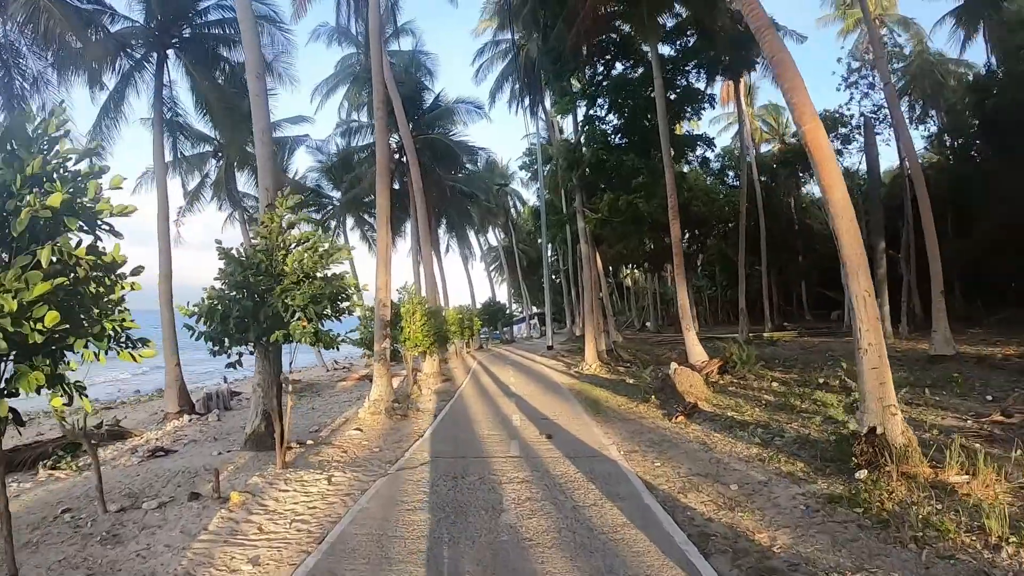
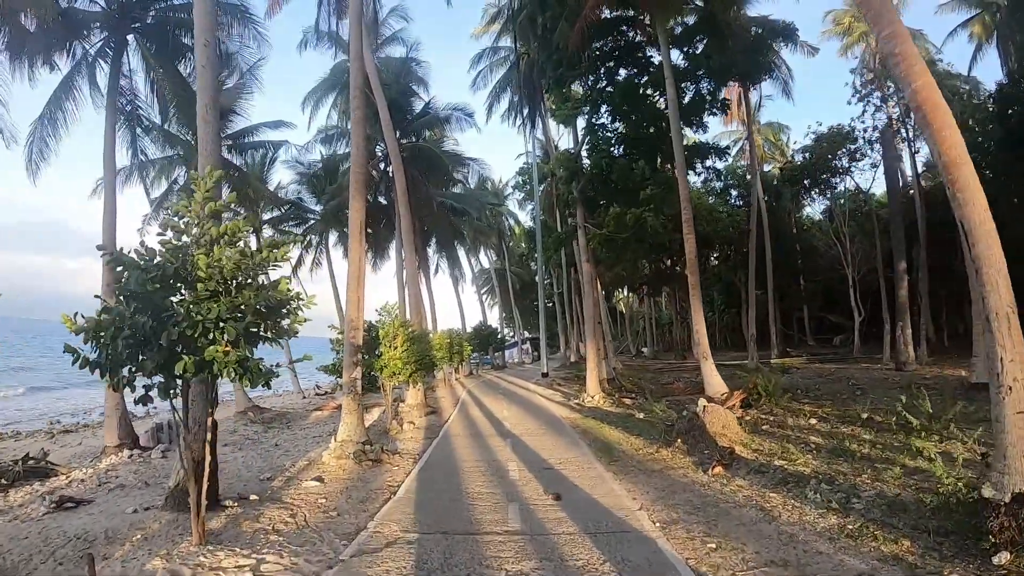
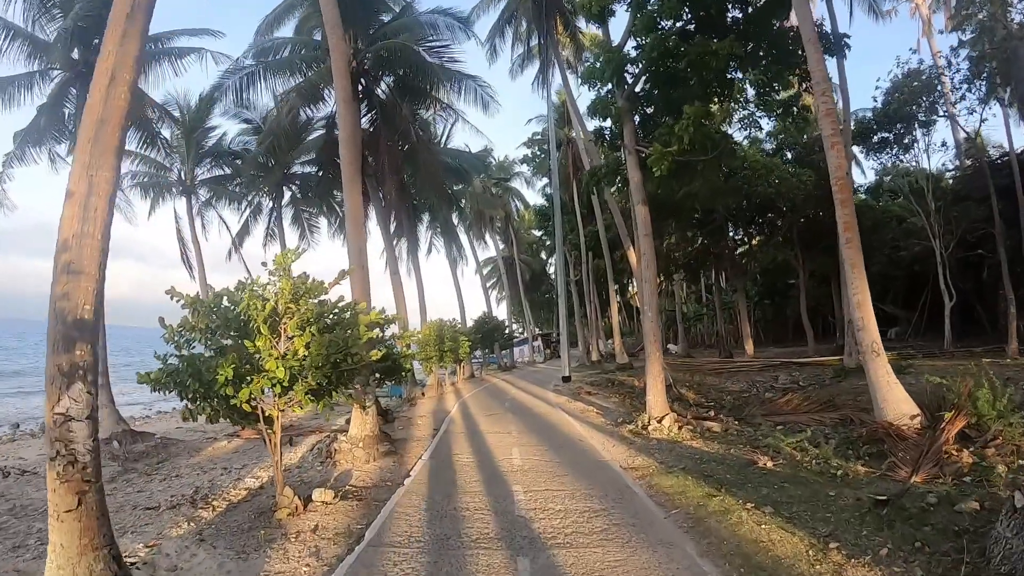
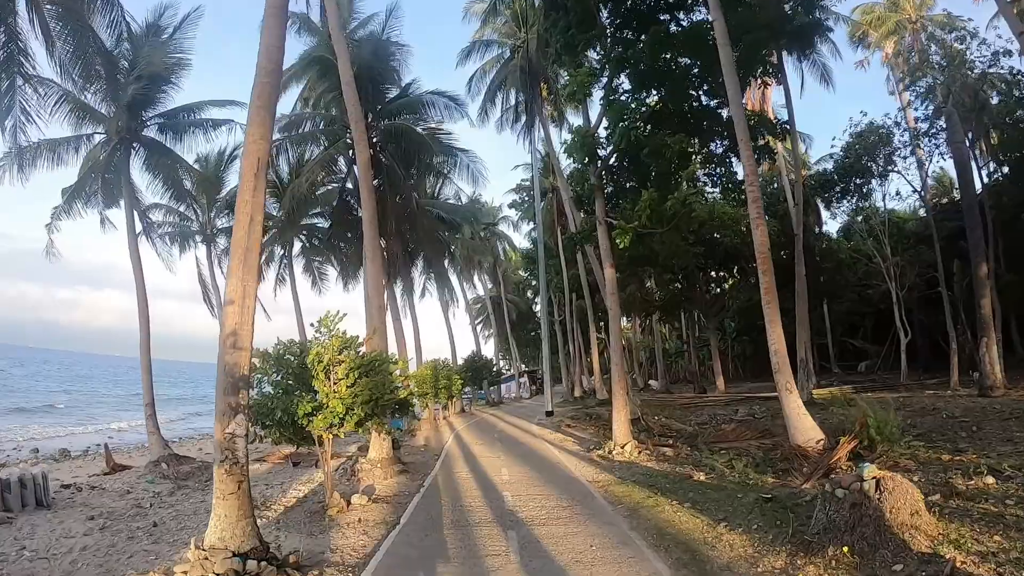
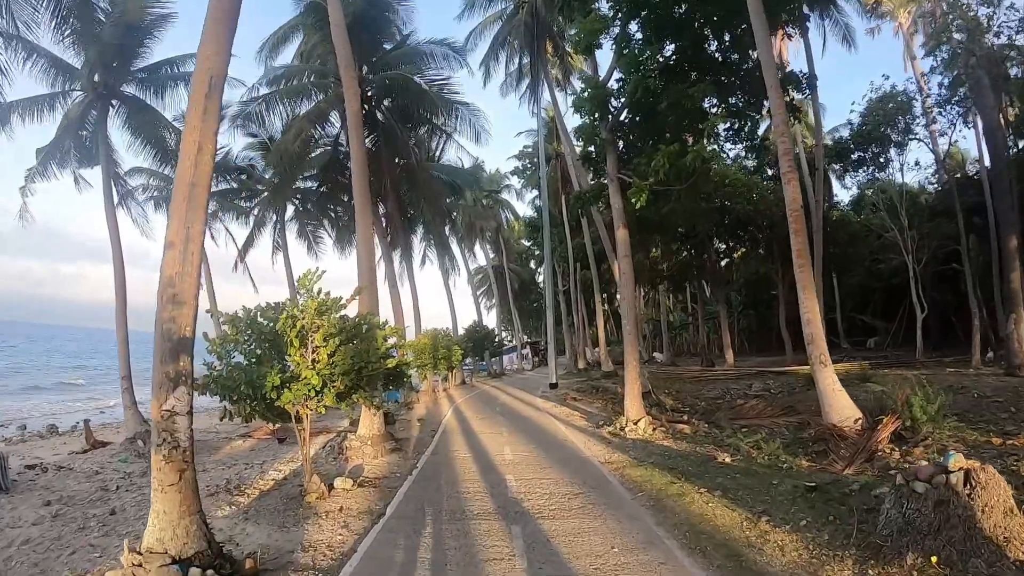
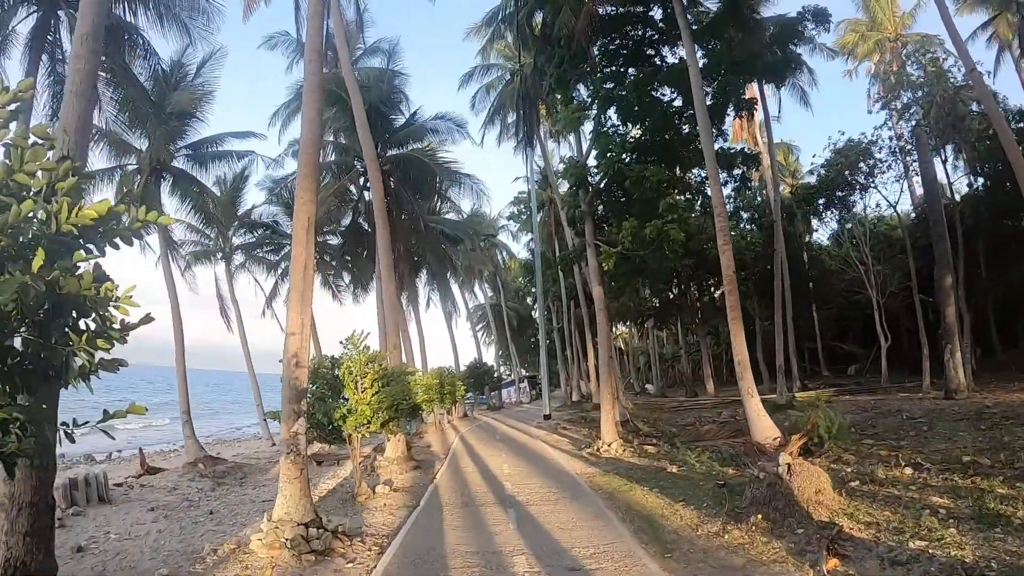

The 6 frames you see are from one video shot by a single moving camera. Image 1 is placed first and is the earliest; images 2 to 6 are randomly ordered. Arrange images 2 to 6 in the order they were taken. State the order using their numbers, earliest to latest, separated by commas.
2, 6, 4, 5, 3
